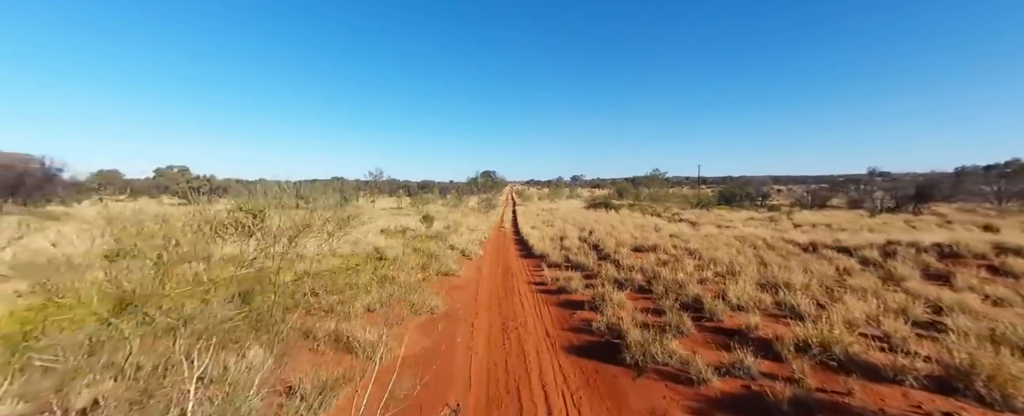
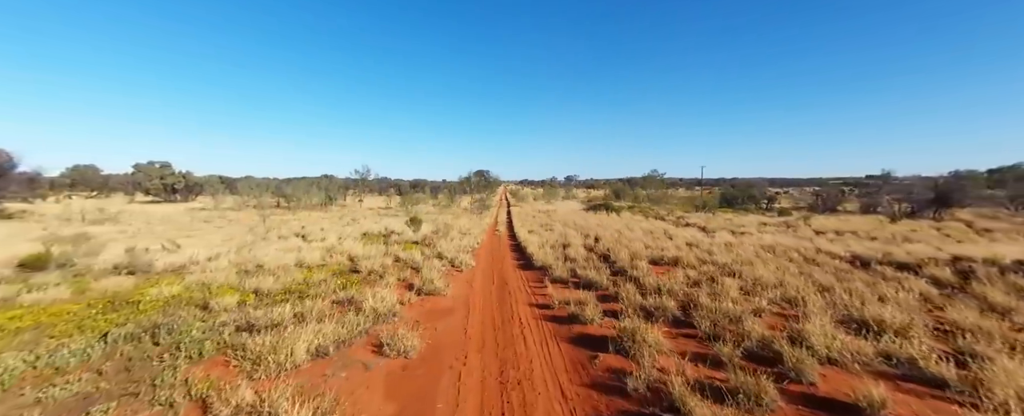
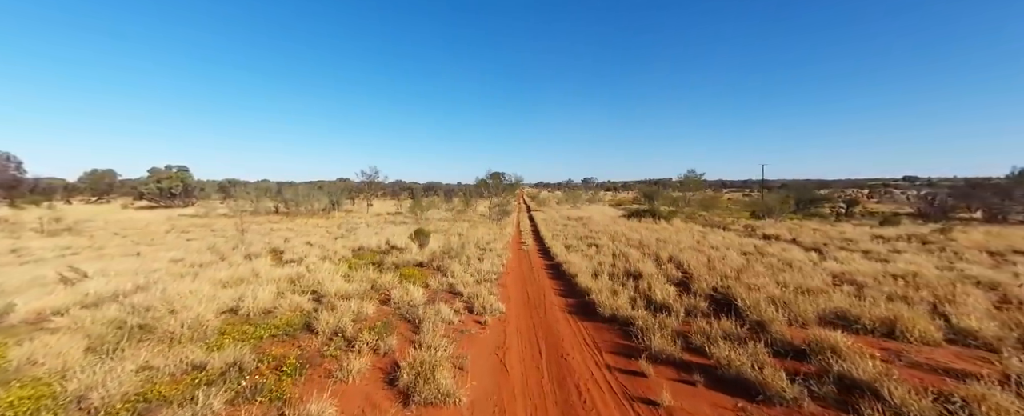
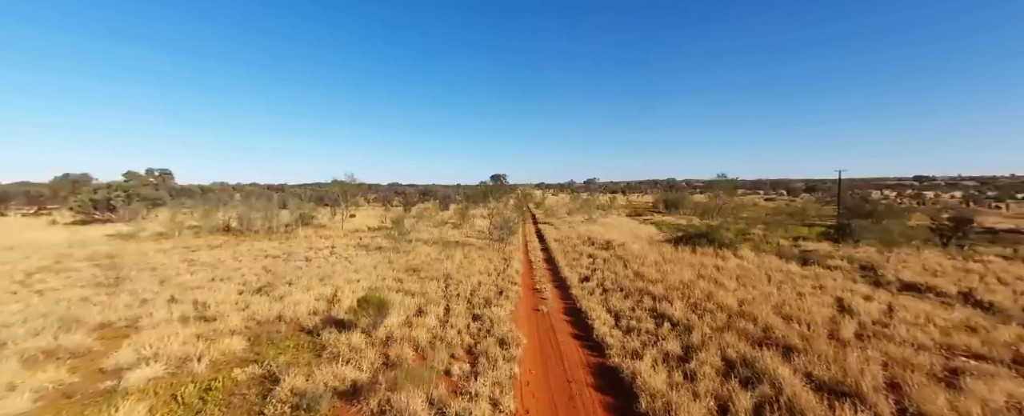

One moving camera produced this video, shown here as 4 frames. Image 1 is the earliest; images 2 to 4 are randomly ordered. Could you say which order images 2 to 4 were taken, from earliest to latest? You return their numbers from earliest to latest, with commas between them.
2, 3, 4
